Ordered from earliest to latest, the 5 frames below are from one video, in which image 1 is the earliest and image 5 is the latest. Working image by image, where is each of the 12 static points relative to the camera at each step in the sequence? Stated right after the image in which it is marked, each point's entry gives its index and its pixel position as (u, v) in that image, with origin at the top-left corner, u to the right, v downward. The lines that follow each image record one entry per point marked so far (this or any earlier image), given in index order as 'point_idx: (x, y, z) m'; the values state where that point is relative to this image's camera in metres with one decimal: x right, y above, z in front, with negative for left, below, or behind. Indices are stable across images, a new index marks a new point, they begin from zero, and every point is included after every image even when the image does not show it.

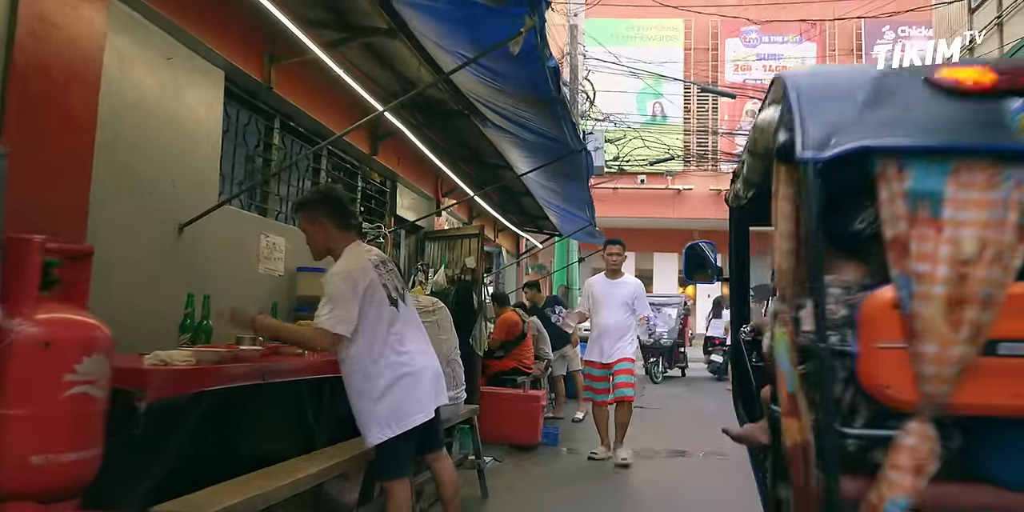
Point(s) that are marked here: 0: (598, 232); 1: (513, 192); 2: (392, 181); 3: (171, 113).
0: (+1.2, +0.3, +10.7) m
1: (0.0, +0.8, +9.5) m
2: (-1.1, +0.7, +7.1) m
3: (-1.6, +0.7, +3.7) m
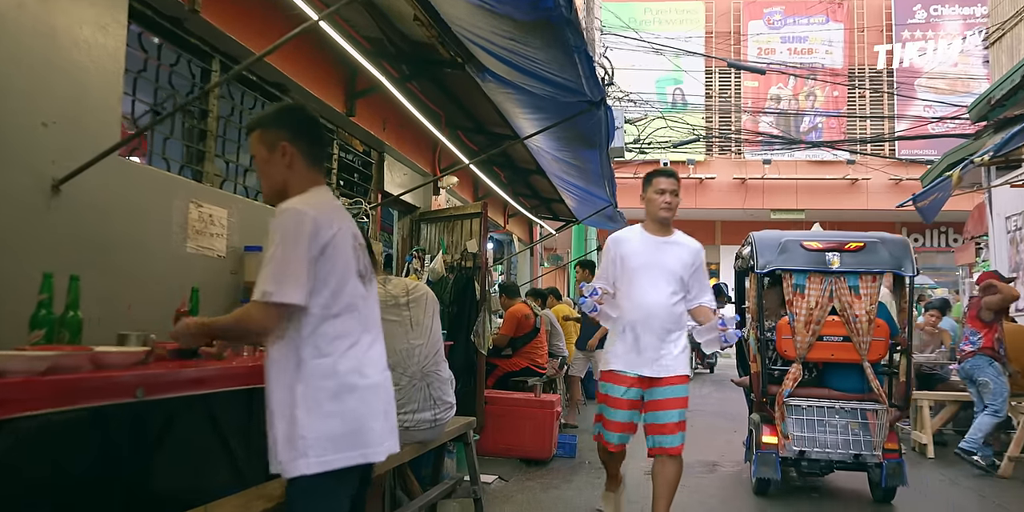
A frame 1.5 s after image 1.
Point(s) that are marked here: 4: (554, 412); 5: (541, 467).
0: (+1.3, +0.5, +9.7) m
1: (+0.1, +0.9, +8.5) m
2: (-1.0, +0.8, +6.1) m
3: (-1.6, +0.8, +2.7) m
4: (+0.3, -1.2, +6.2) m
5: (+0.2, -1.6, +6.1) m
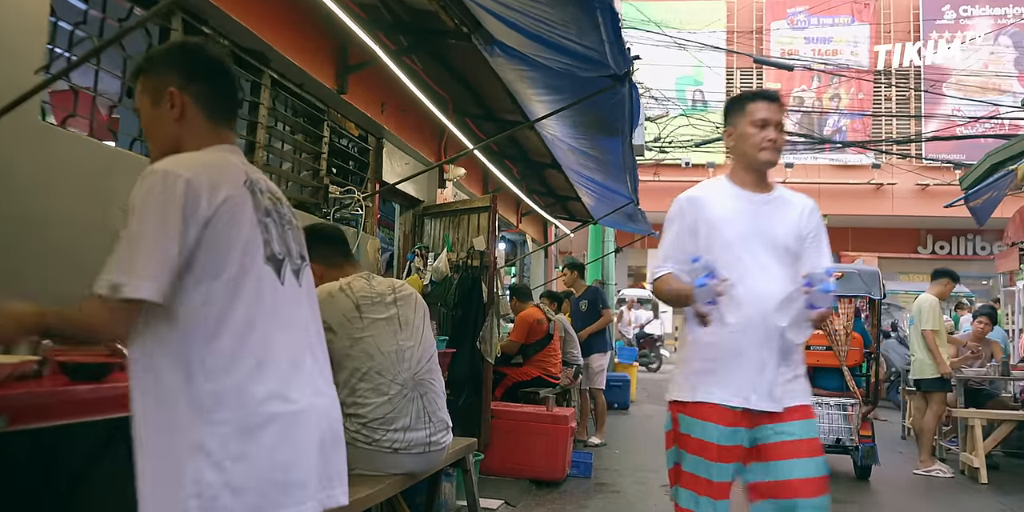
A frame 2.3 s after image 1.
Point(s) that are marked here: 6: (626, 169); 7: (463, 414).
0: (+1.5, +0.5, +9.0) m
1: (+0.2, +0.9, +7.9) m
2: (-1.0, +0.8, +5.5) m
3: (-1.6, +0.8, +2.1) m
4: (+0.4, -1.2, +5.5) m
5: (+0.3, -1.6, +5.5) m
6: (+0.9, +0.7, +6.4) m
7: (-0.3, -1.2, +5.7) m
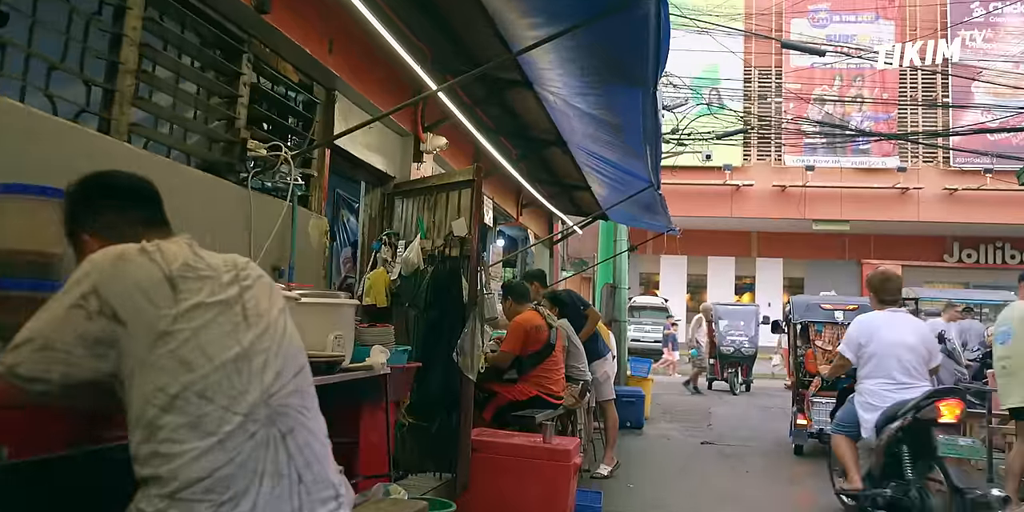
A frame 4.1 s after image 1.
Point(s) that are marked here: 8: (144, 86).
0: (+1.5, +0.5, +7.8) m
1: (+0.2, +1.0, +6.6) m
2: (-1.0, +0.9, +4.3) m
3: (-1.7, +1.0, +0.9) m
4: (+0.3, -1.2, +4.3) m
5: (+0.2, -1.6, +4.3) m
6: (+0.9, +0.8, +5.2) m
7: (-0.4, -1.1, +4.5) m
8: (-1.4, +0.7, +3.0) m
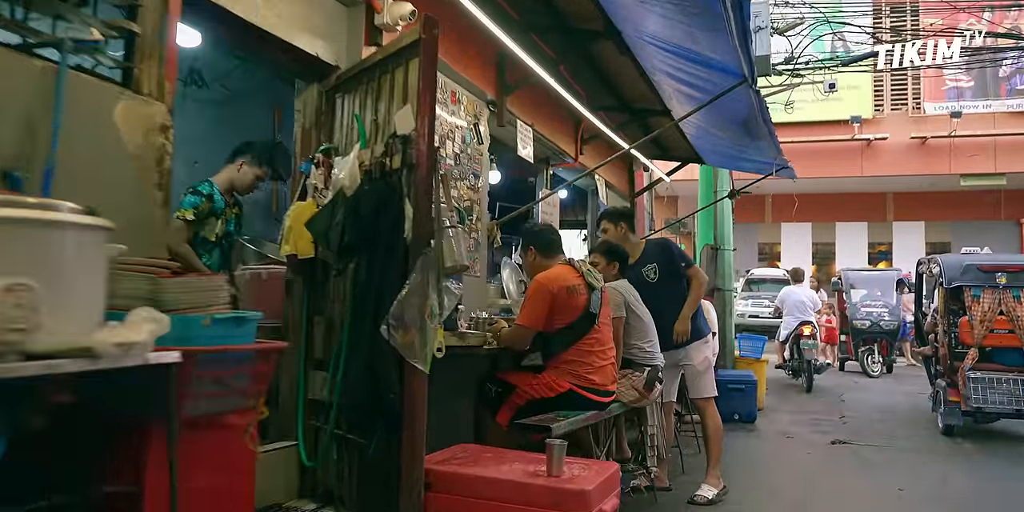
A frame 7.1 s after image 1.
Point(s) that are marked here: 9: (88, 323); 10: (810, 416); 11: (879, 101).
0: (+1.8, +0.9, +5.7) m
1: (+0.4, +1.4, +4.8) m
2: (-1.2, +1.2, +2.6) m
3: (-2.3, +1.1, -0.6) m
4: (+0.2, -0.8, +2.5) m
5: (+0.1, -1.2, +2.4) m
6: (+0.9, +1.1, +3.2) m
7: (-0.5, -0.8, +2.8) m
8: (-1.7, +0.9, +1.4) m
9: (-0.9, -0.1, +1.7) m
10: (+3.3, -1.7, +8.6) m
11: (+8.2, +3.6, +17.3) m
